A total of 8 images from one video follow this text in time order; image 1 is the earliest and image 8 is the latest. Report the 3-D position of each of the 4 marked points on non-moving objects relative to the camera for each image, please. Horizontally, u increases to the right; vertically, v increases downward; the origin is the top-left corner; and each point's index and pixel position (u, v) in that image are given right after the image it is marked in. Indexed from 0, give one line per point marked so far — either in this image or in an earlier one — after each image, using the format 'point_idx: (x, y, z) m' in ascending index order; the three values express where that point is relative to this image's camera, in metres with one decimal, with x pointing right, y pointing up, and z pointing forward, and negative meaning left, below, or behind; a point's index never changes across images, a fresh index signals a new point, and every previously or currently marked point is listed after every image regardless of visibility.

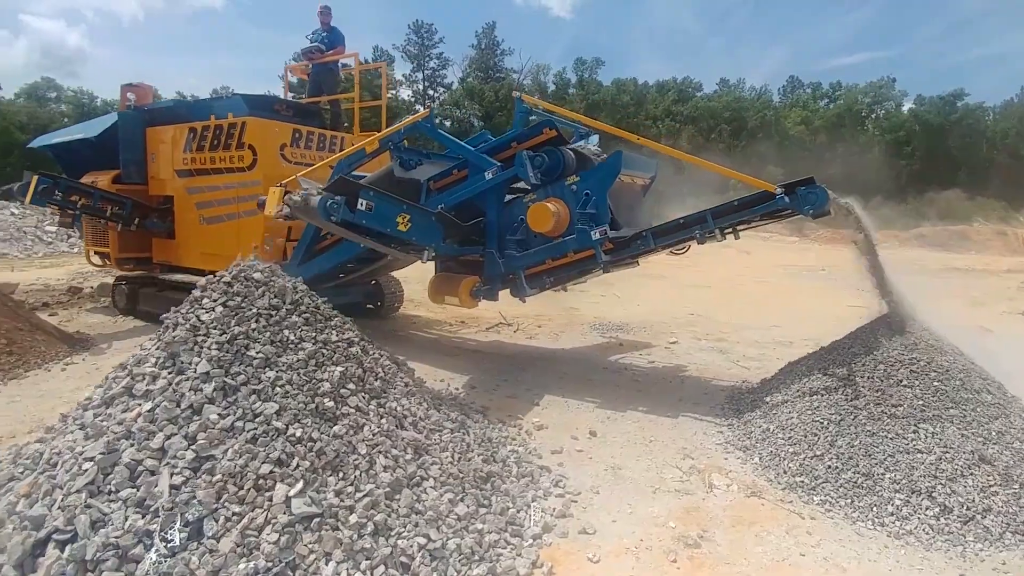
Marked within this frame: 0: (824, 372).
0: (+2.8, -0.8, +5.0) m
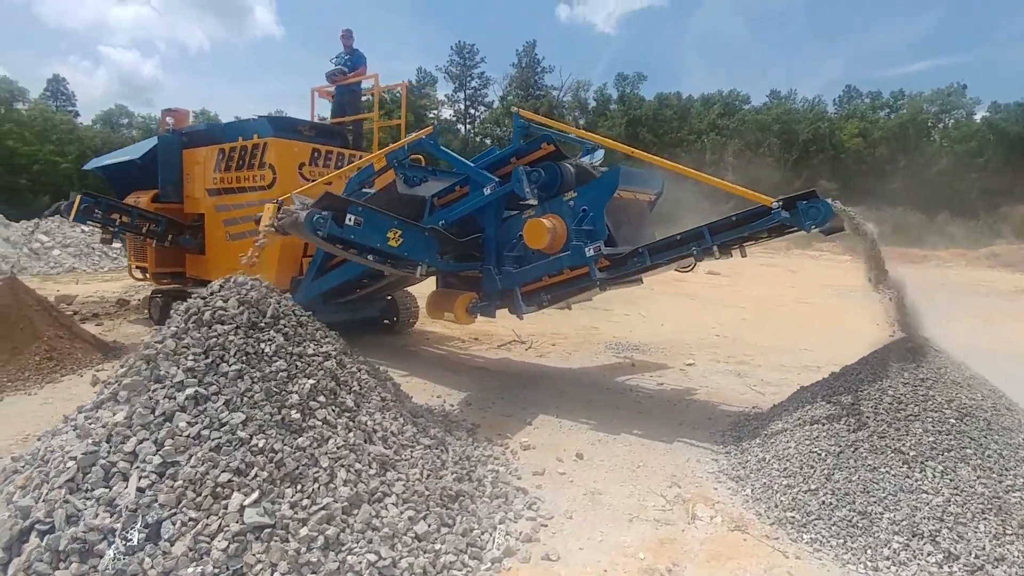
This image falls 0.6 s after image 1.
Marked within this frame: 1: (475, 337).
0: (+2.6, -1.0, +4.7) m
1: (-0.7, -0.9, +10.1) m
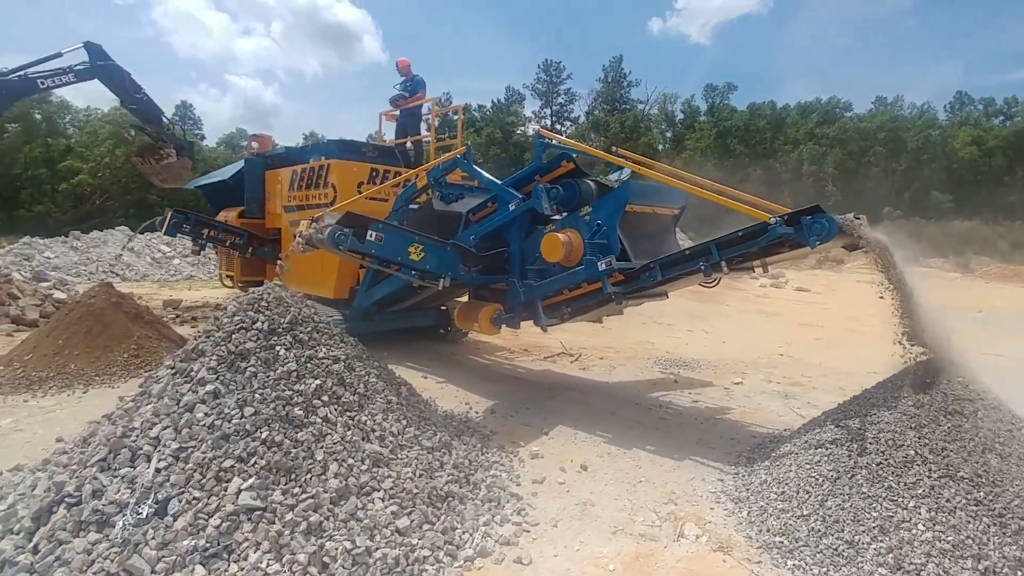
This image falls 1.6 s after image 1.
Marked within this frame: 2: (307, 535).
0: (+2.6, -1.1, +4.4) m
1: (+0.2, -1.1, +10.3) m
2: (-1.3, -1.6, +3.5) m
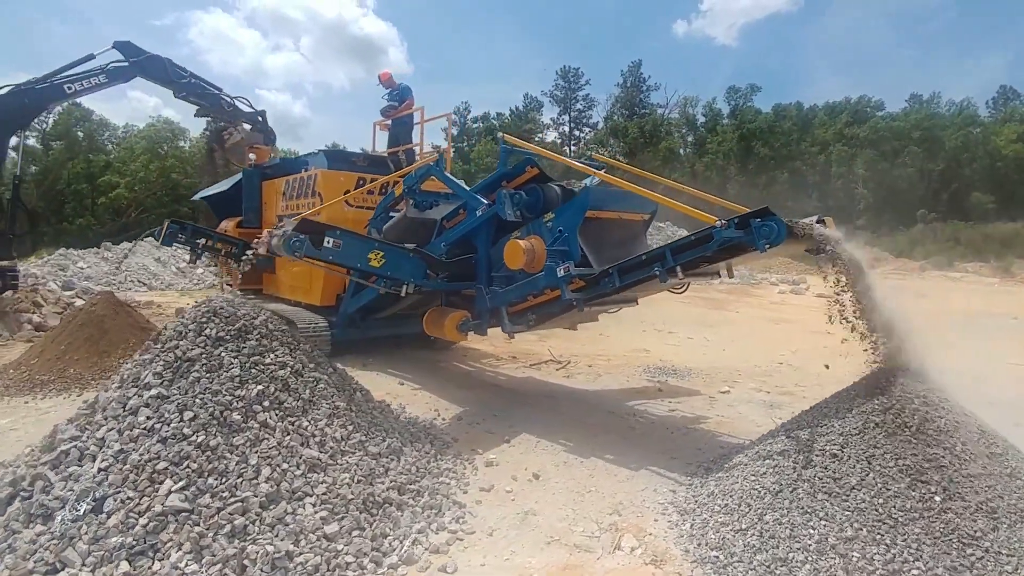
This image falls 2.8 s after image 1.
0: (+2.1, -1.1, +4.3) m
1: (0.0, -1.2, +10.2) m
2: (-1.8, -1.6, +3.6) m
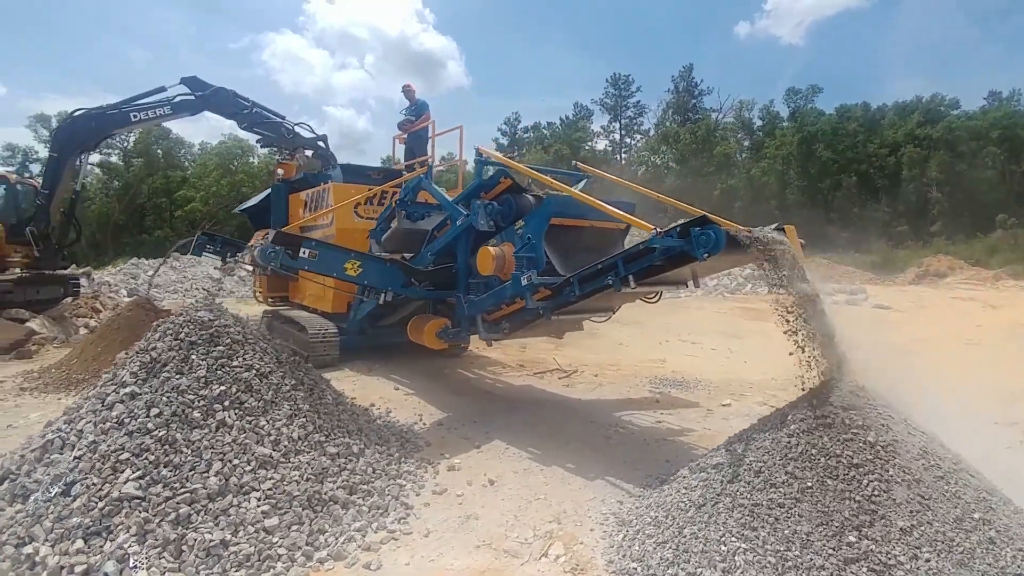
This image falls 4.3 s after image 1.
0: (+1.6, -1.2, +4.2) m
1: (+0.1, -1.4, +10.3) m
2: (-2.4, -1.7, +3.9) m
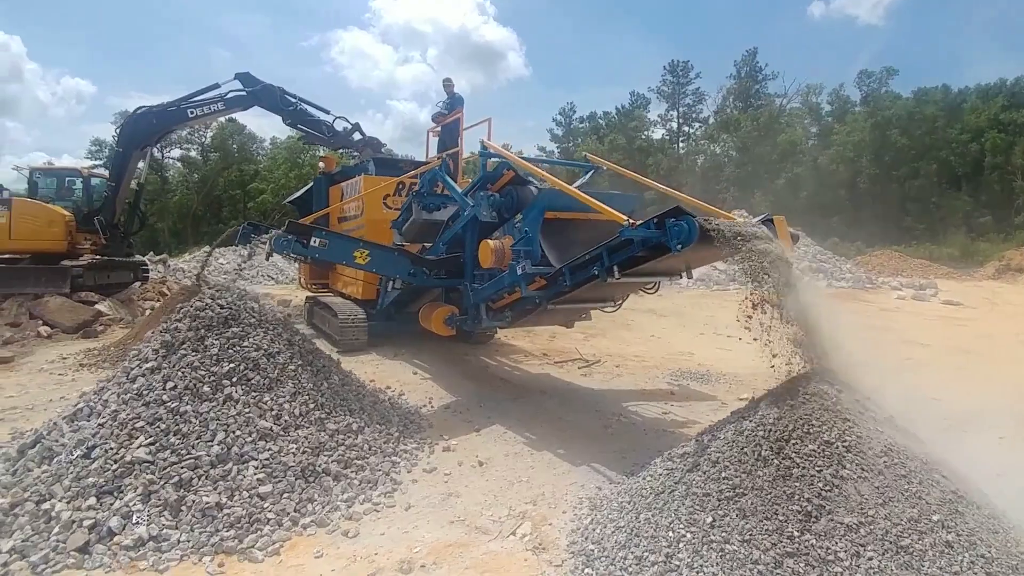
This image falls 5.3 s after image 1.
0: (+1.4, -1.1, +4.2) m
1: (+0.6, -1.2, +10.4) m
2: (-2.6, -1.5, +4.3) m
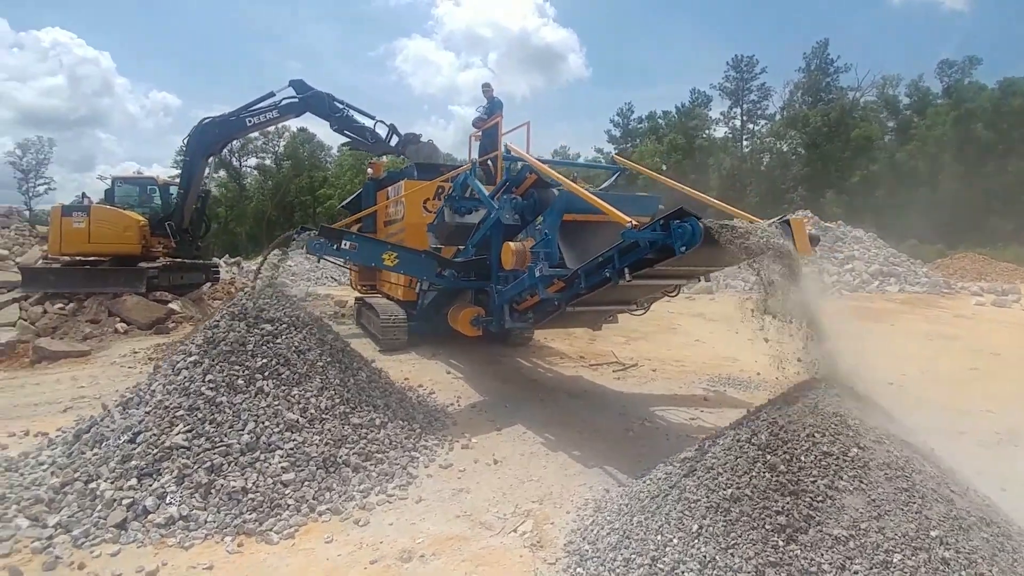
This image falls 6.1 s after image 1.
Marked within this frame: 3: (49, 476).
0: (+1.4, -1.2, +4.1) m
1: (+1.3, -1.3, +10.4) m
2: (-2.6, -1.5, +4.7) m
3: (-4.0, -1.6, +4.8) m
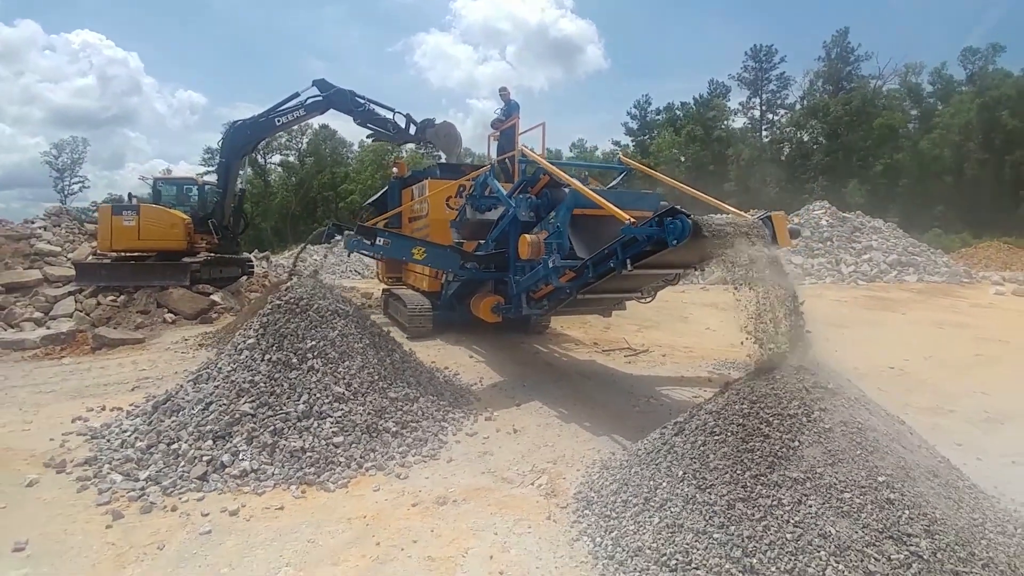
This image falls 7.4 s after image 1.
0: (+1.6, -1.1, +4.8) m
1: (+1.6, -1.1, +11.1) m
2: (-2.4, -1.5, +5.5) m
3: (-3.8, -1.5, +5.6) m
